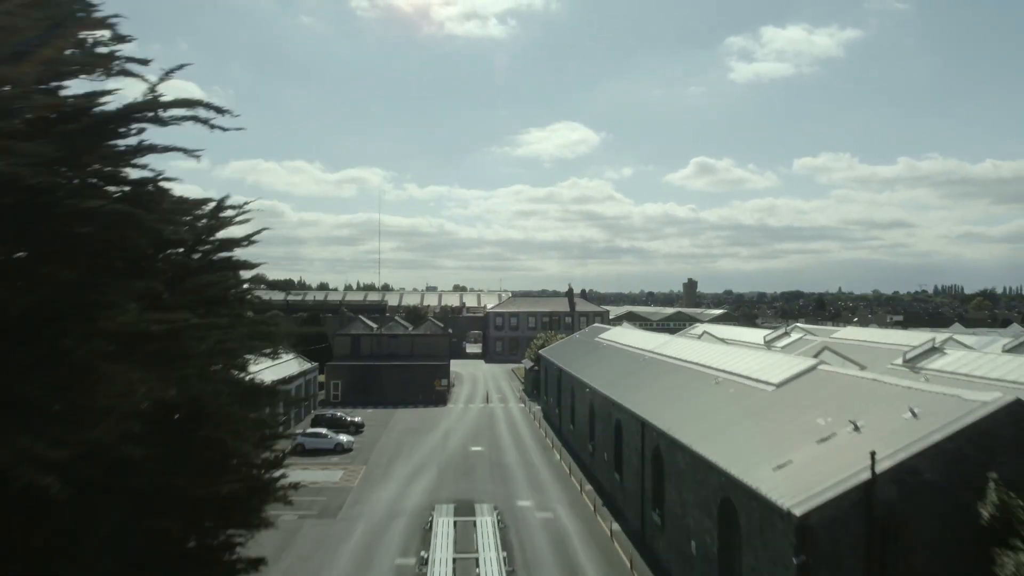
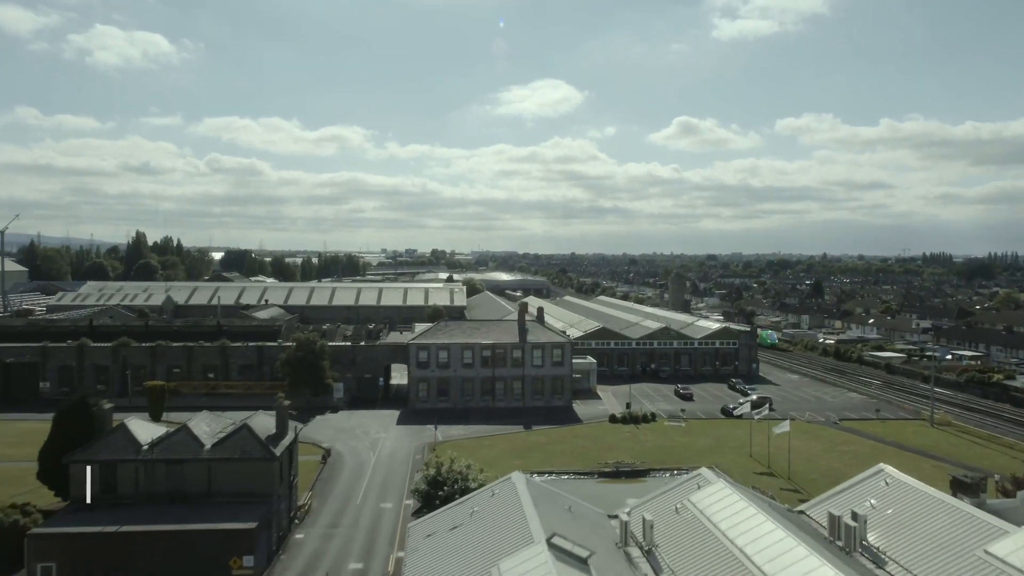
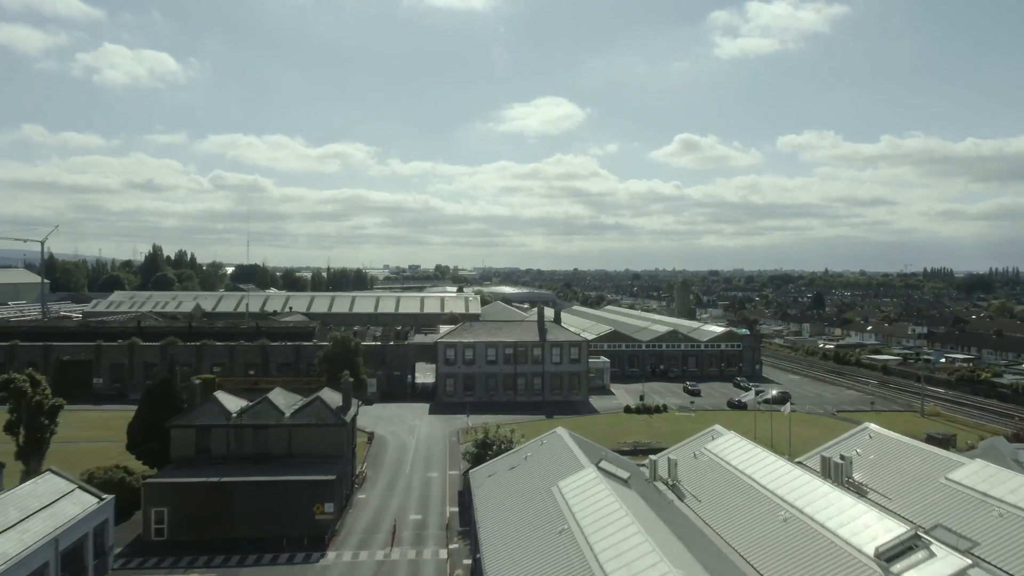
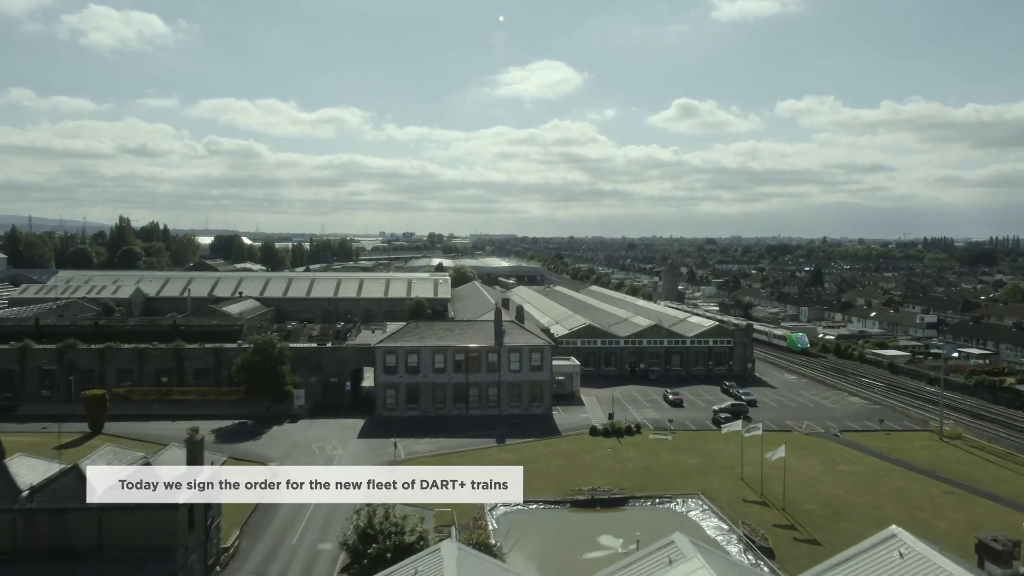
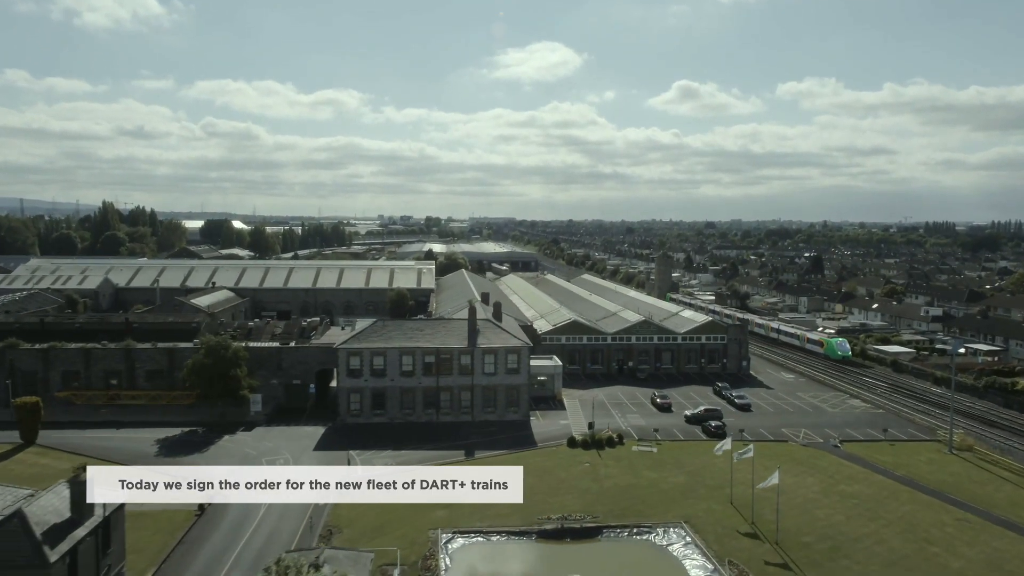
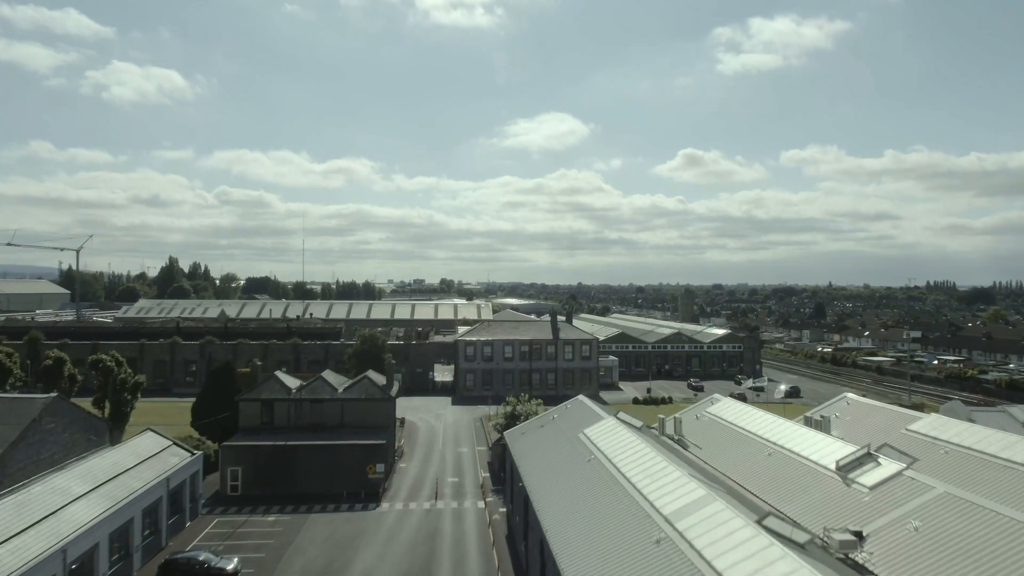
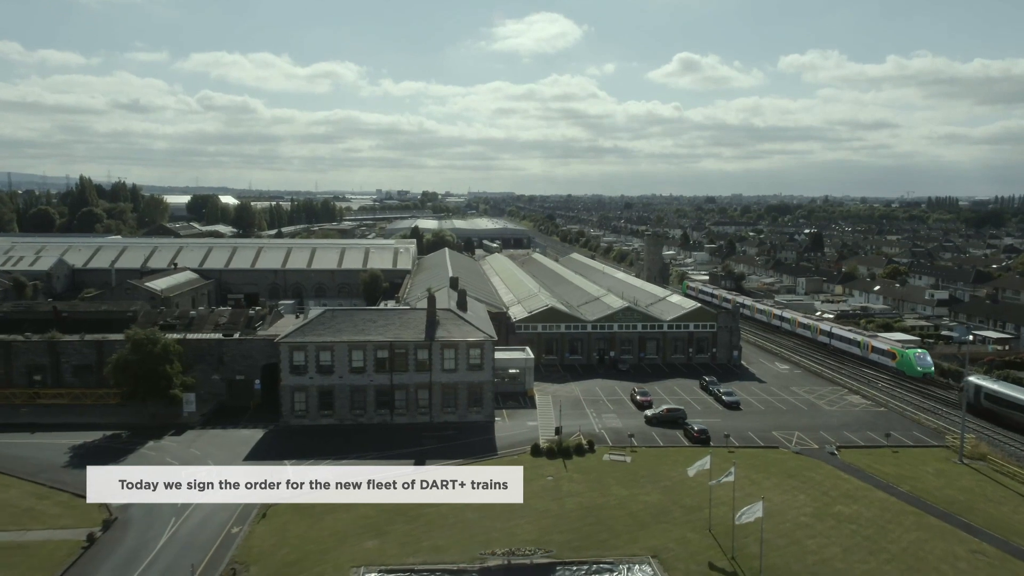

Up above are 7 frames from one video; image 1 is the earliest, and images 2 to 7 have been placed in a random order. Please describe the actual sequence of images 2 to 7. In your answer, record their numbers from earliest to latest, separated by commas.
6, 3, 2, 4, 5, 7
